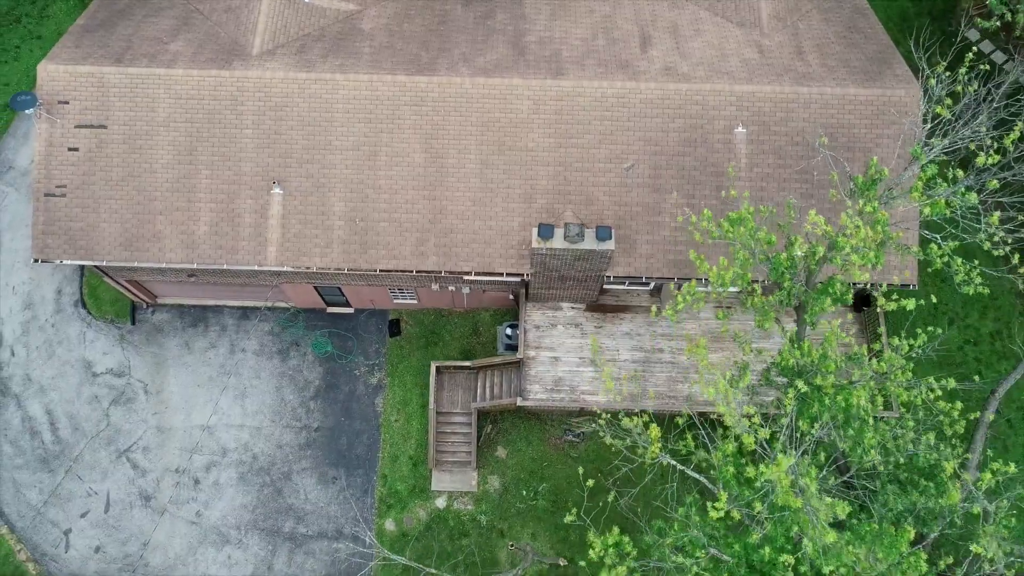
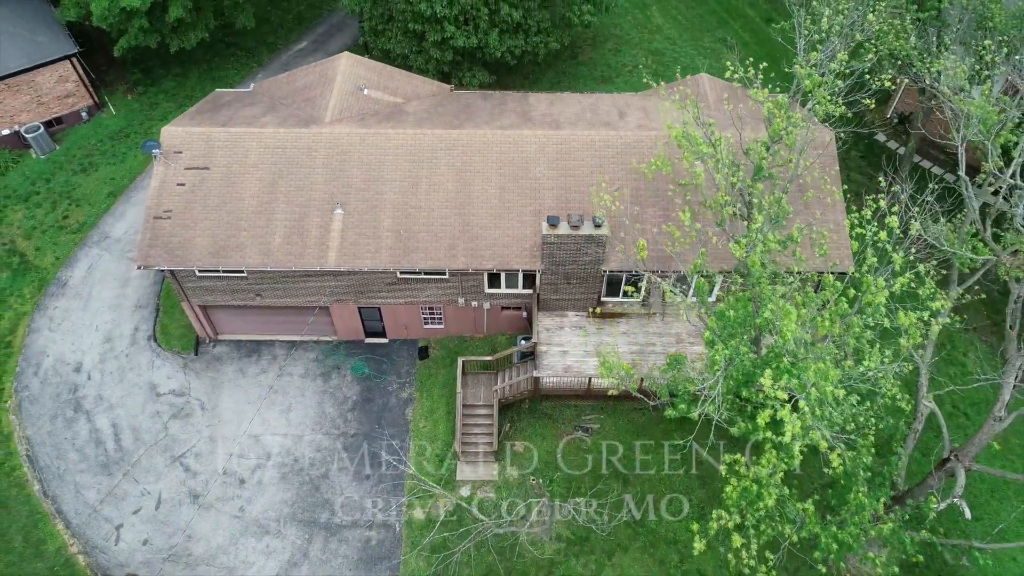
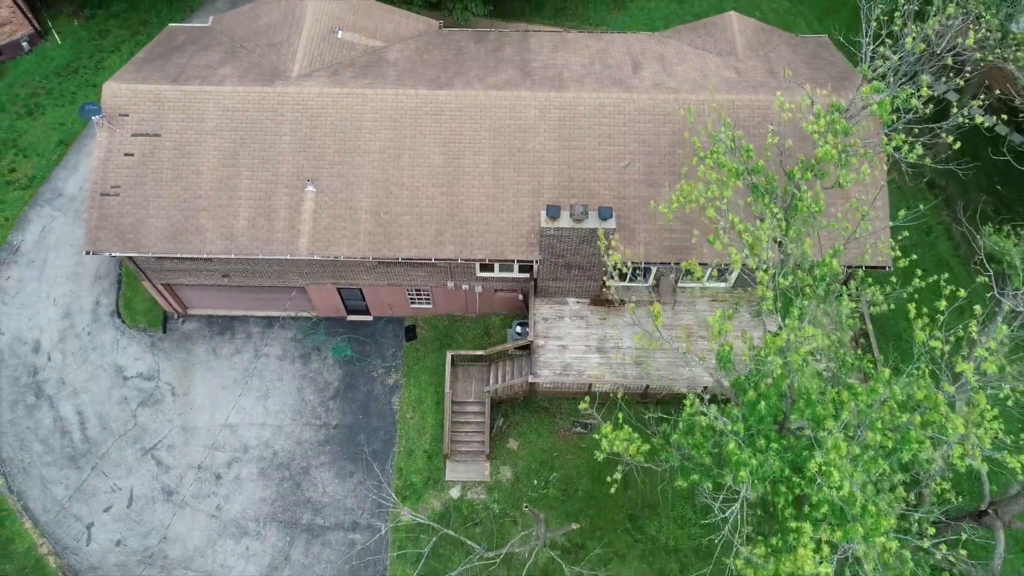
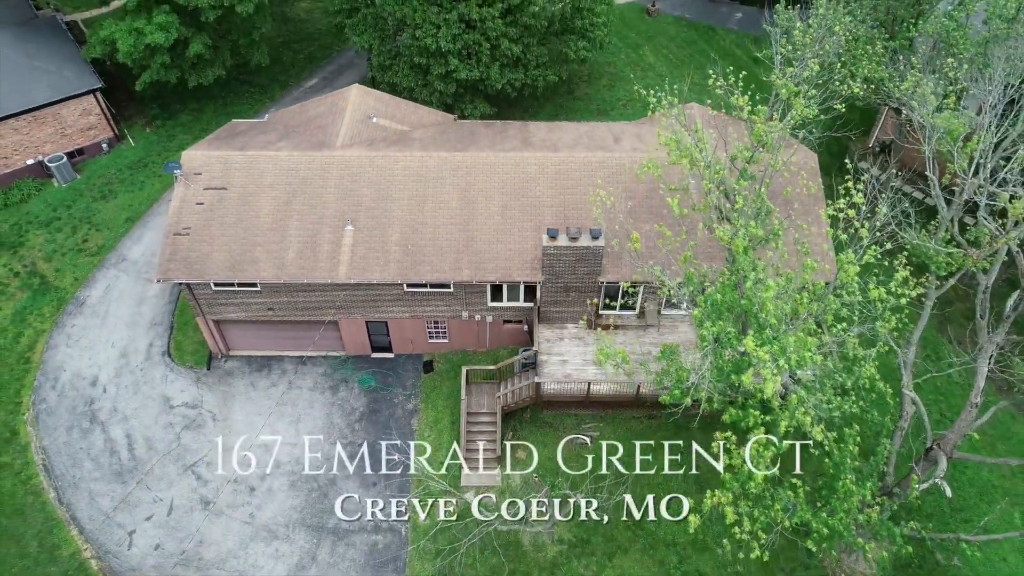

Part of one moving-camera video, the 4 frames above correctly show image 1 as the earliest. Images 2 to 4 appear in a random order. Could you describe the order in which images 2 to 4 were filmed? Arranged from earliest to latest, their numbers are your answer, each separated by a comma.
3, 2, 4
